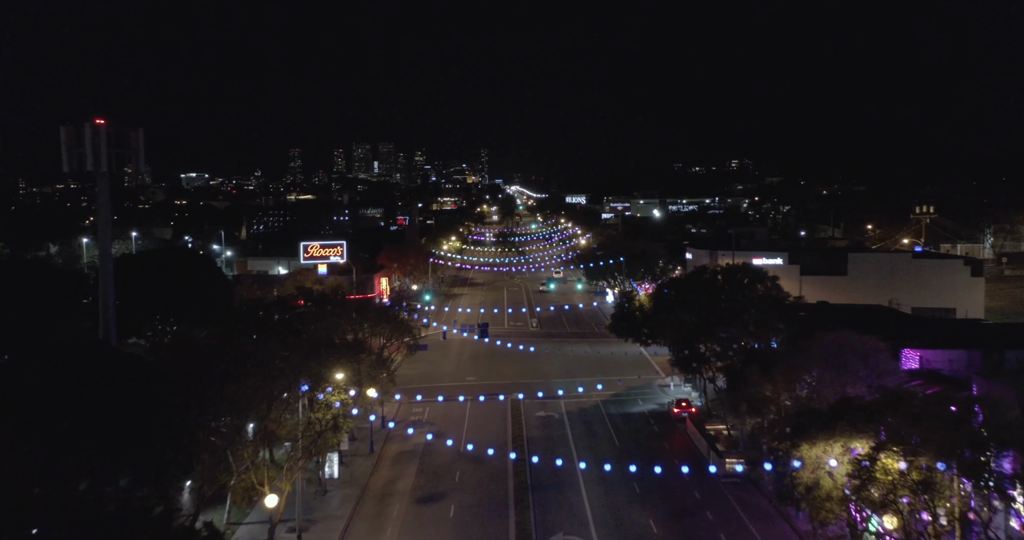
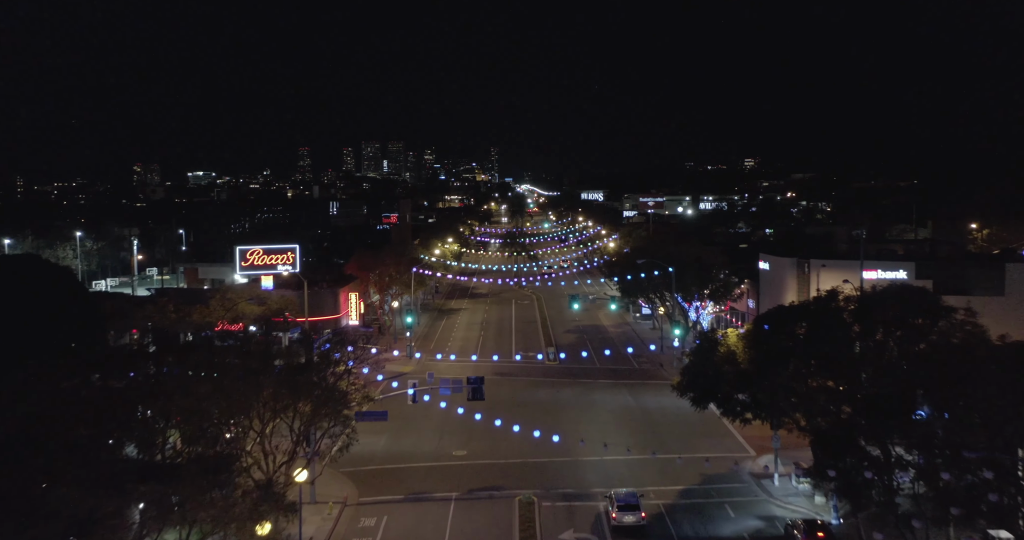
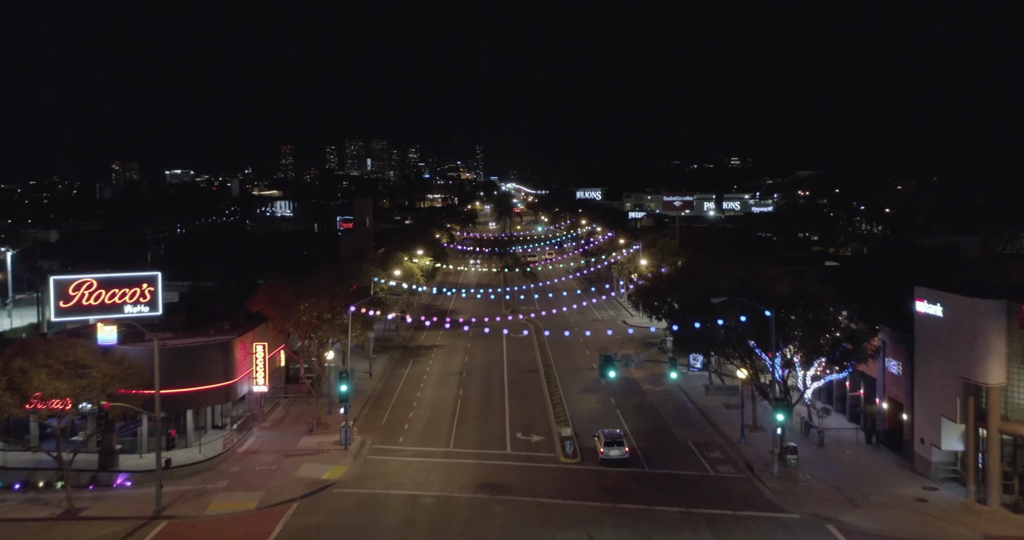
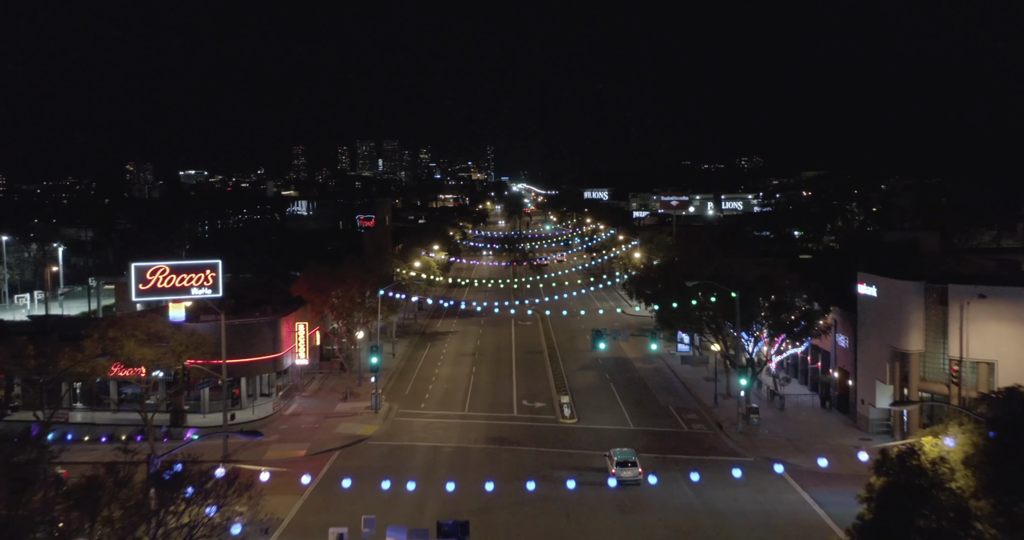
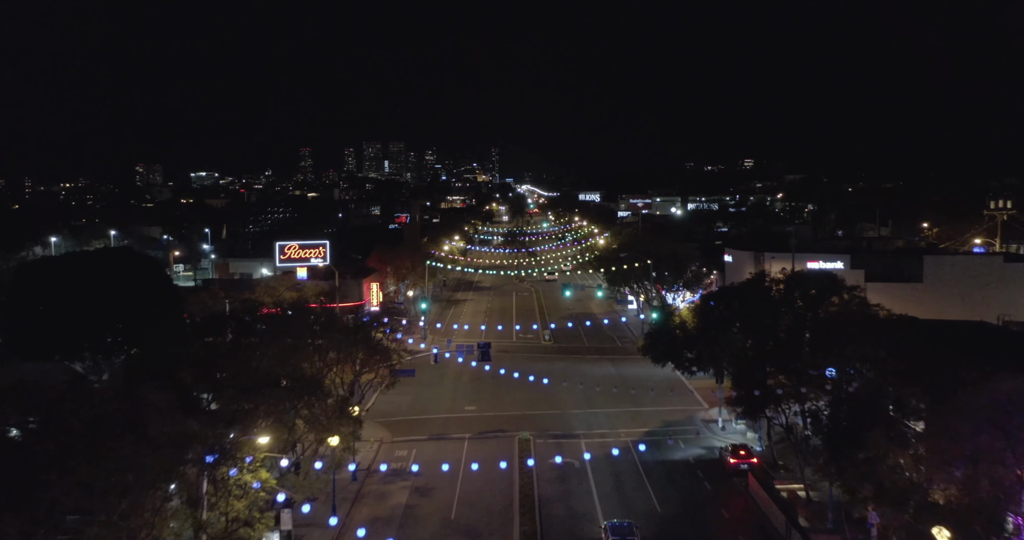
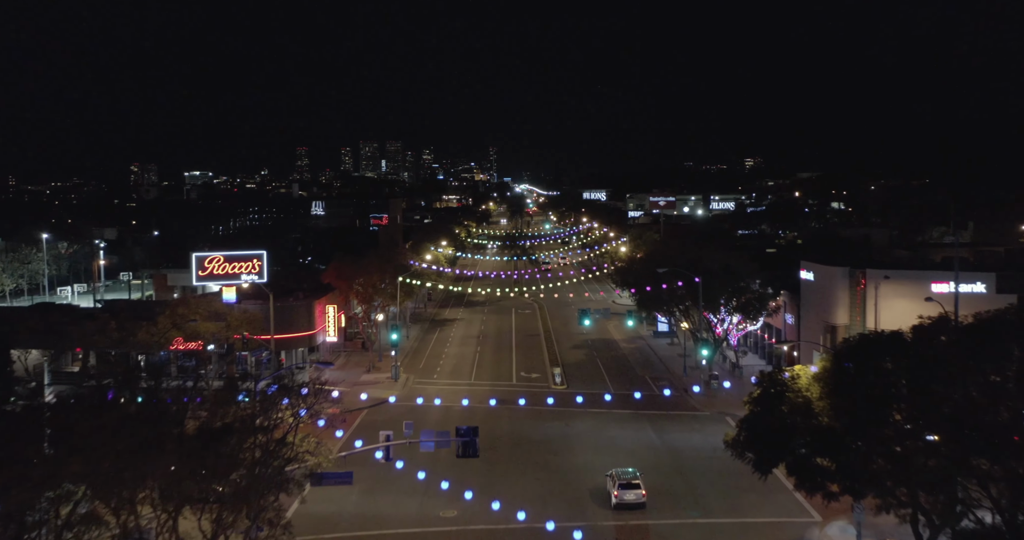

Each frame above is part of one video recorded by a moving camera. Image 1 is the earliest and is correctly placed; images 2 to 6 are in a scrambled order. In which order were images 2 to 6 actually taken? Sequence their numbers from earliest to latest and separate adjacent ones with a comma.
5, 2, 6, 4, 3
